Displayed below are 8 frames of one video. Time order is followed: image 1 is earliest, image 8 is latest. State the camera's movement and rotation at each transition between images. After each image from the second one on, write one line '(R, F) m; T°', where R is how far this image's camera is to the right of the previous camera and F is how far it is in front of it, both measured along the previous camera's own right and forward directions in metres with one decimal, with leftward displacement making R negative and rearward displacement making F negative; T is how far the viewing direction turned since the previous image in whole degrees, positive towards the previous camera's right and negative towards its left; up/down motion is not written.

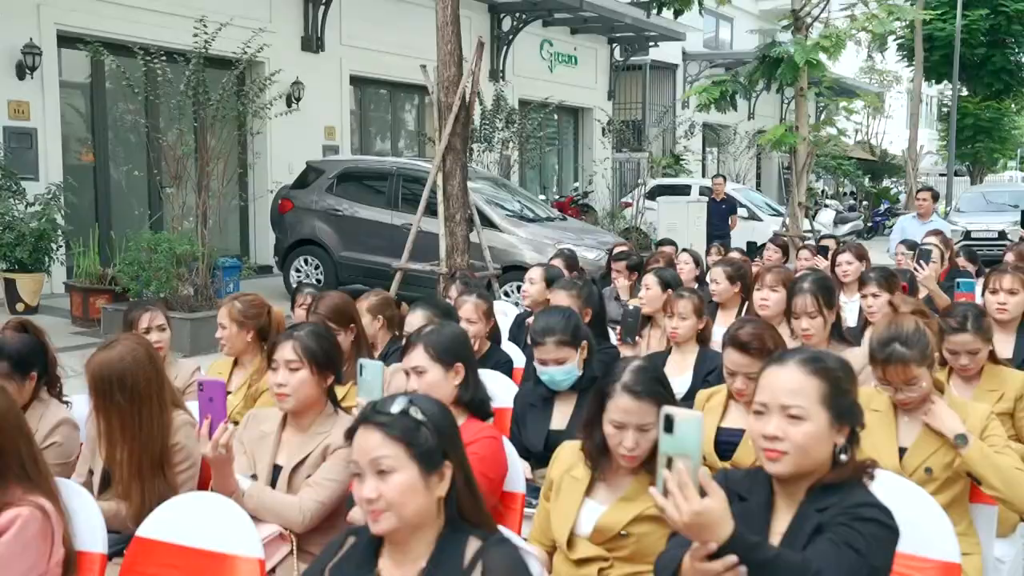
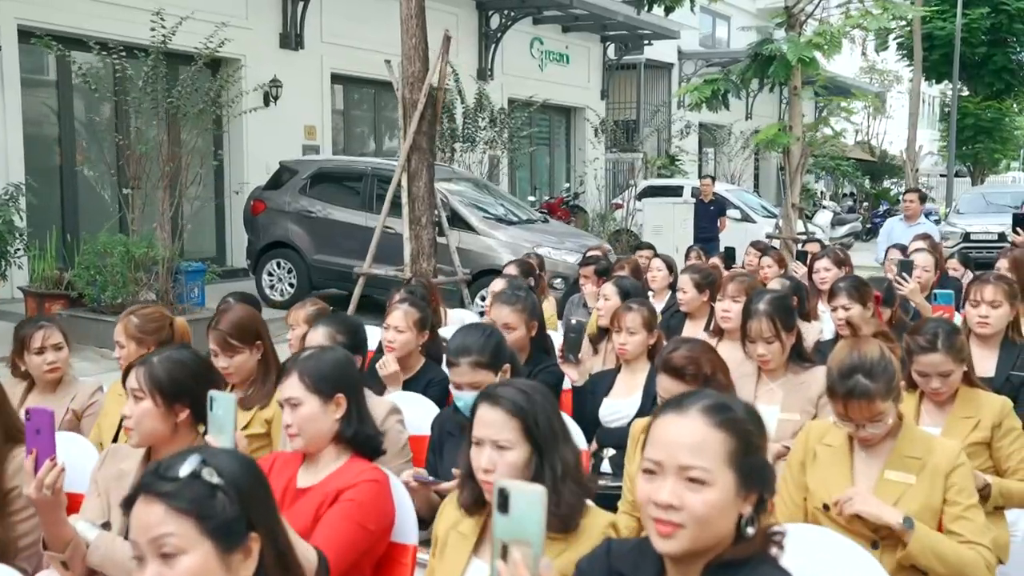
(+0.3, +0.4) m; 0°
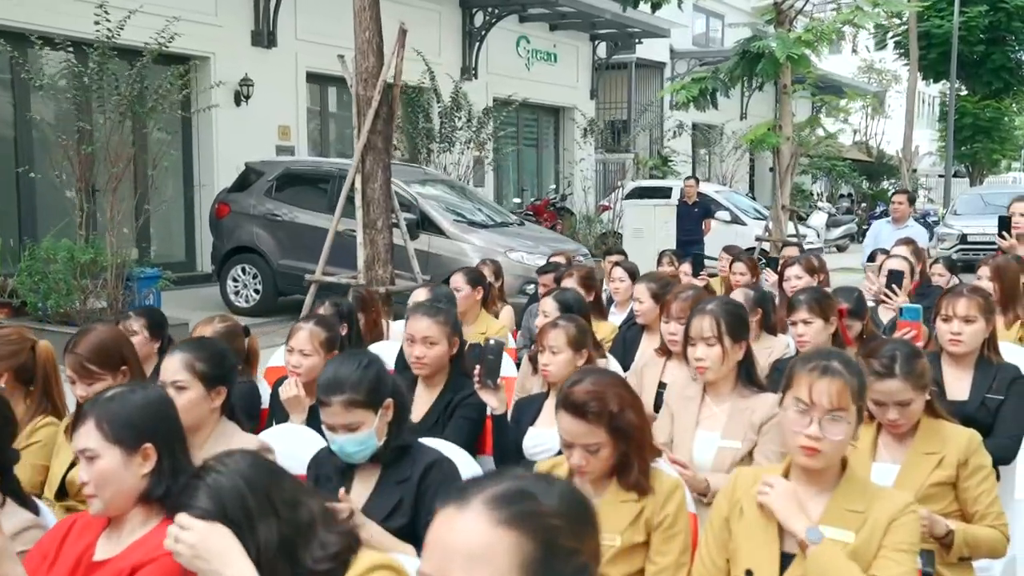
(+0.3, +0.5) m; 0°
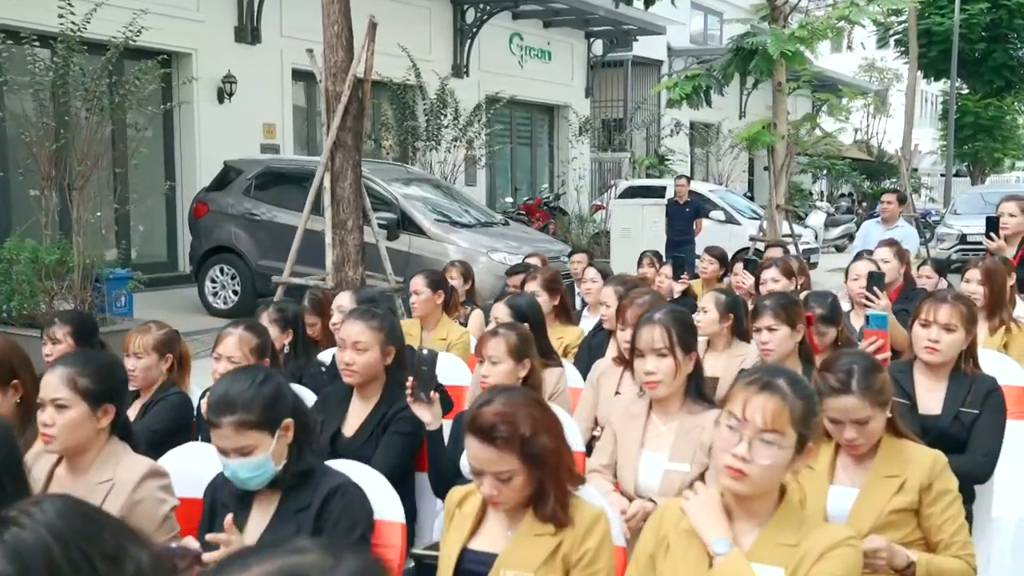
(+0.2, +0.3) m; 0°
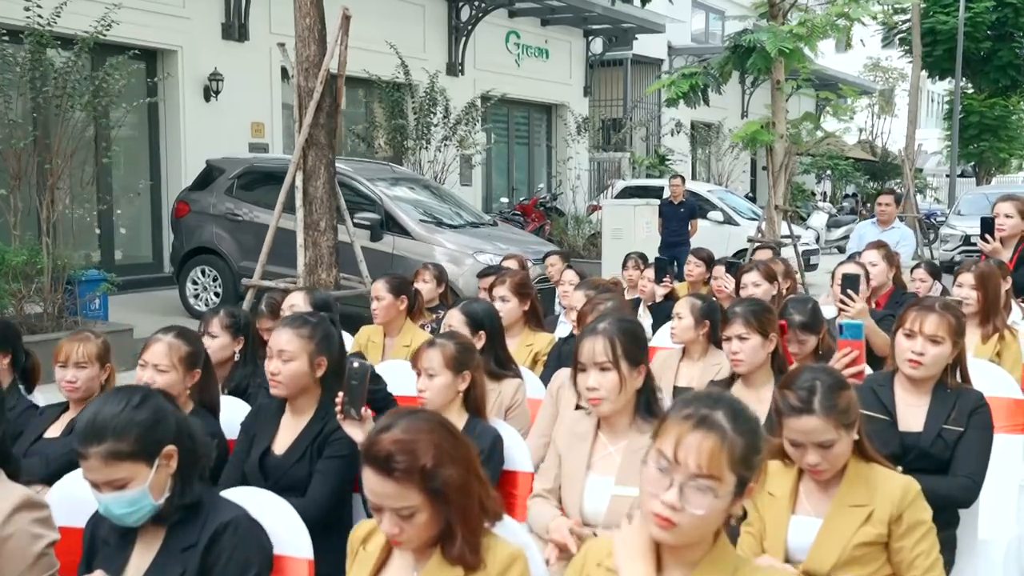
(+0.2, +0.3) m; 0°
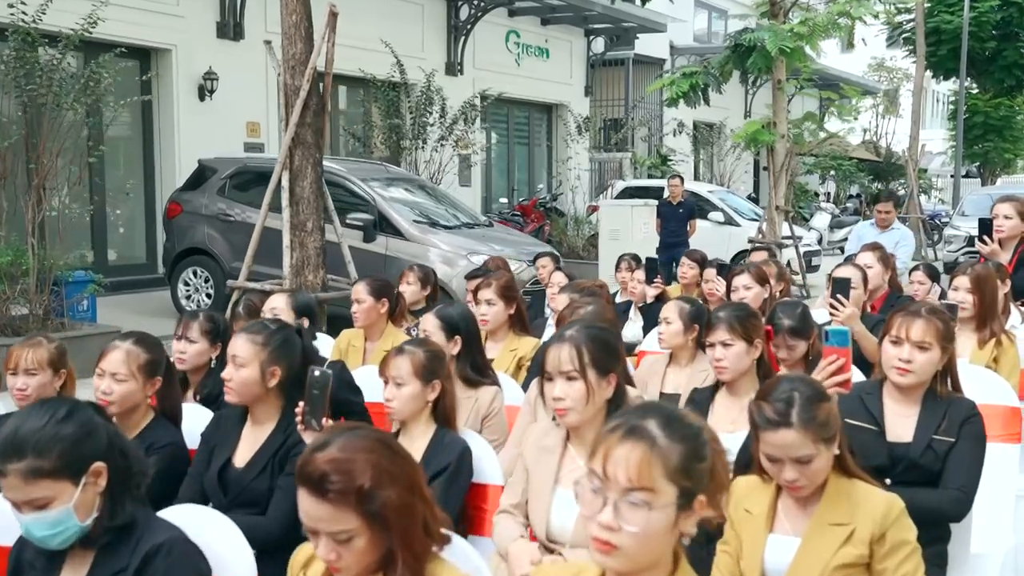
(+0.1, +0.1) m; 0°
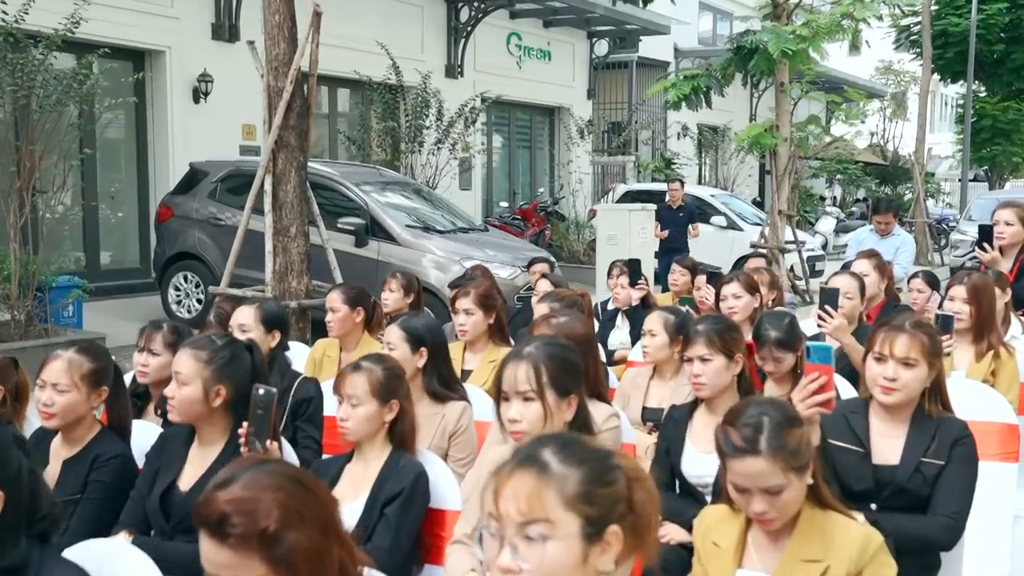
(+0.1, +0.2) m; 0°
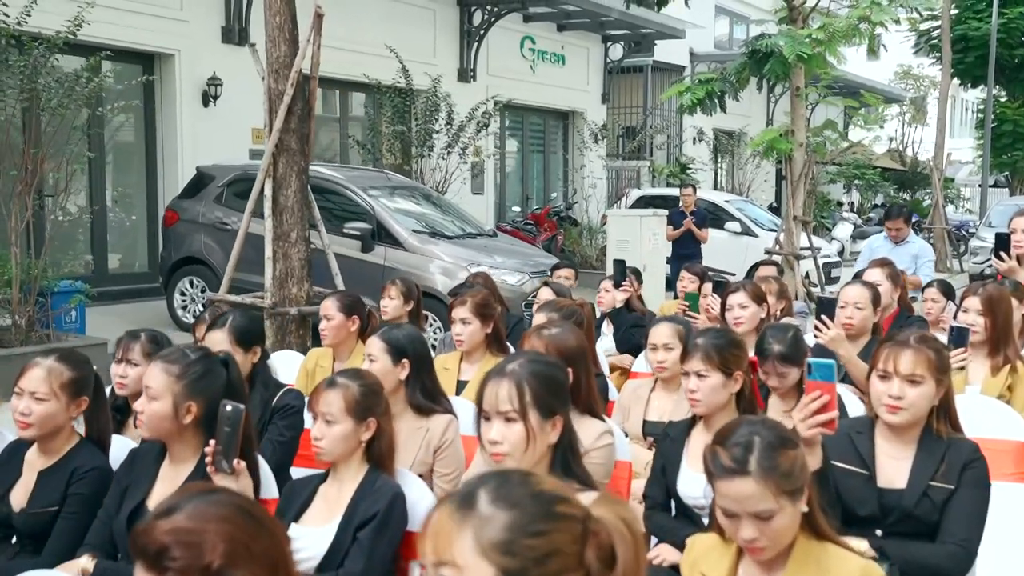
(+0.1, +0.2) m; -1°
